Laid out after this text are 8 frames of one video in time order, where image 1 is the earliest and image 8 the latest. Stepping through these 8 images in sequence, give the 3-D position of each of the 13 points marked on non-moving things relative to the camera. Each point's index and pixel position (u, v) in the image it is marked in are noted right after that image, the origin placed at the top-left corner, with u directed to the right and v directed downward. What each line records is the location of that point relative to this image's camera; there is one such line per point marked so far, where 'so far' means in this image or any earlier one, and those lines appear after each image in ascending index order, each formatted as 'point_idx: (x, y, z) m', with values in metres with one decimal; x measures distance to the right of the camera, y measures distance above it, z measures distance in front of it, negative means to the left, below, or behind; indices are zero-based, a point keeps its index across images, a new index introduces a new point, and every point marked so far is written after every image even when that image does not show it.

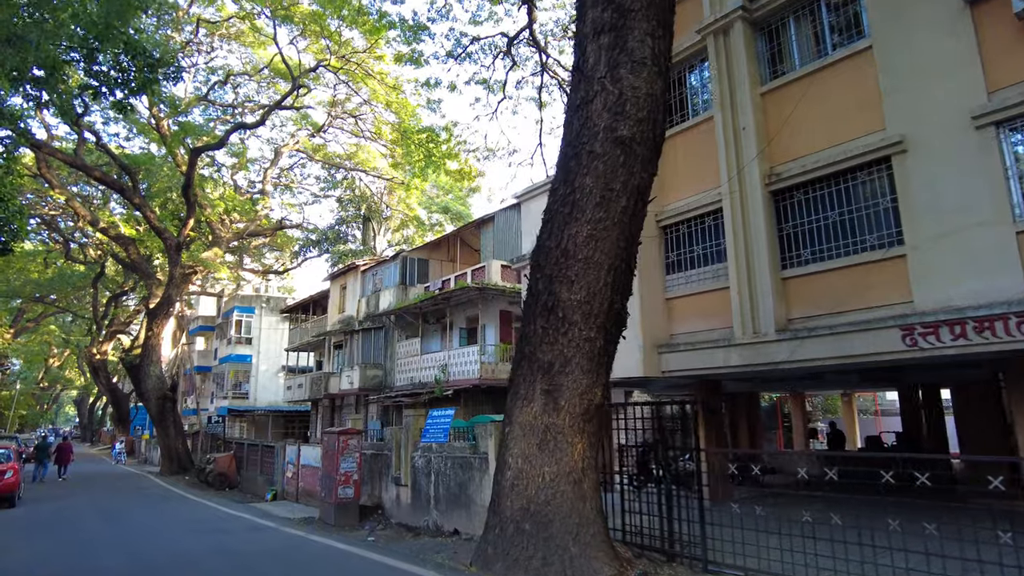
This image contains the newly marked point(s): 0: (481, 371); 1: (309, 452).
0: (-0.8, -2.2, +17.5) m
1: (-4.6, -3.8, +14.8) m
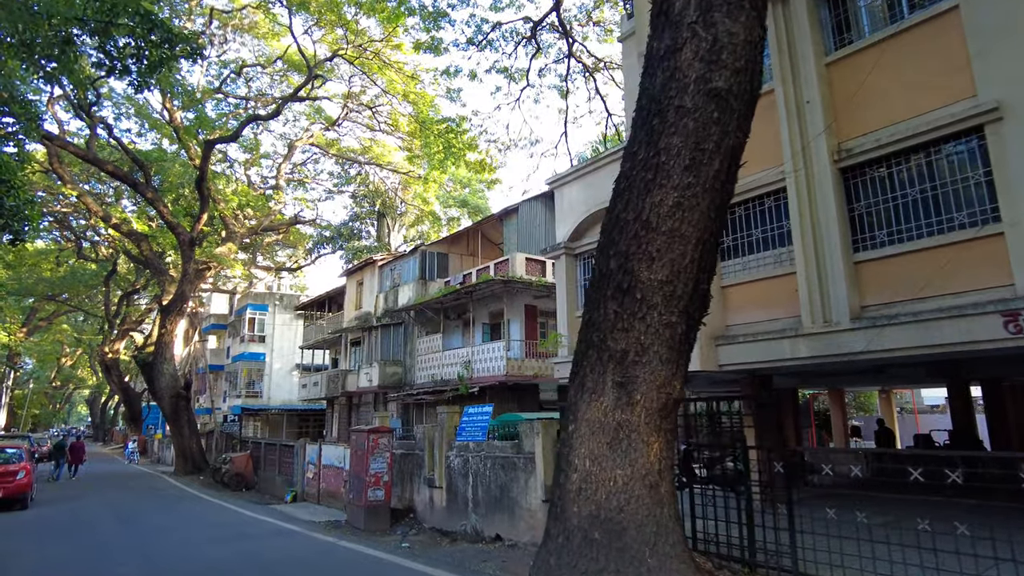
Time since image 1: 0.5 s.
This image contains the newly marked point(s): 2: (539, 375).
0: (-0.1, -2.1, +16.8) m
1: (-3.9, -3.6, +14.1) m
2: (+0.8, -2.3, +17.2) m
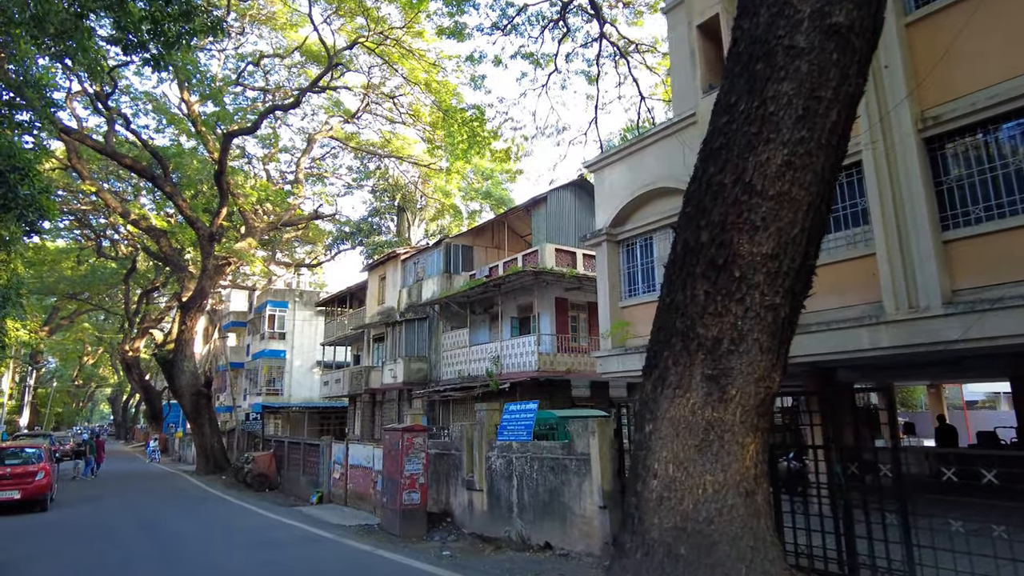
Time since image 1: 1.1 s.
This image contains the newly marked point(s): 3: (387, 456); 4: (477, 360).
0: (+0.7, -1.9, +16.1) m
1: (-3.2, -3.4, +13.5) m
2: (+1.6, -2.1, +16.5) m
3: (-1.9, -2.5, +9.8) m
4: (-0.9, -2.0, +18.1) m
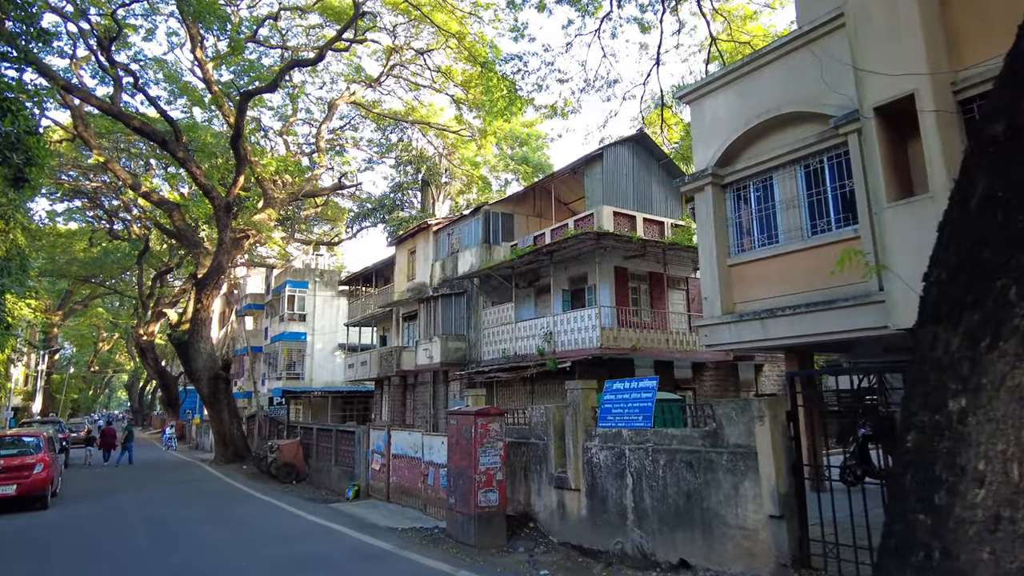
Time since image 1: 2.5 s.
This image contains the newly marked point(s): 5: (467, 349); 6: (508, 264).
0: (+2.0, -1.1, +14.1) m
1: (-1.9, -2.8, +11.7) m
2: (+2.8, -1.4, +14.6) m
3: (-0.7, -1.9, +7.9) m
4: (+0.4, -1.2, +16.2) m
5: (-1.3, -1.8, +18.7) m
6: (-0.1, +0.6, +17.0) m
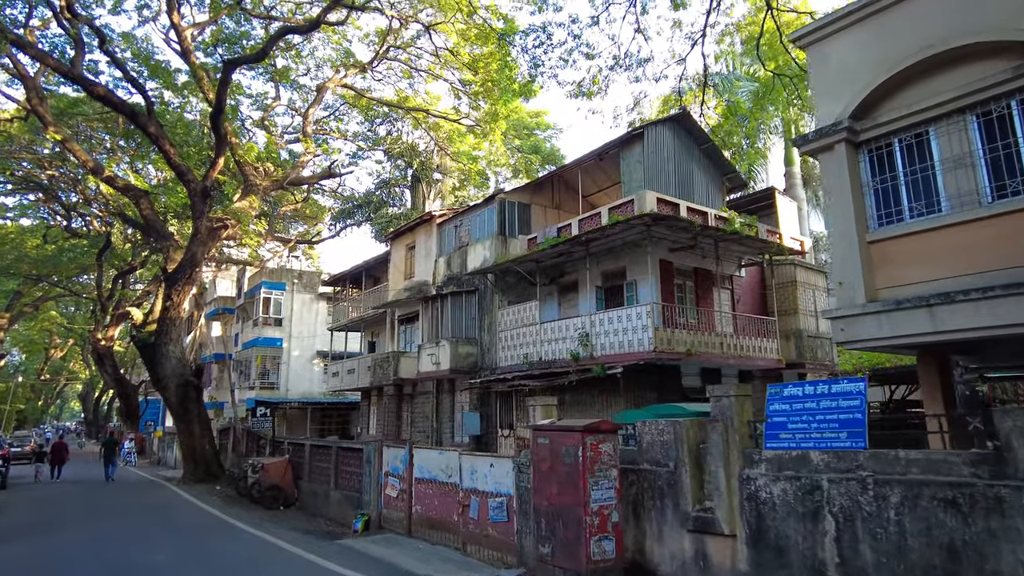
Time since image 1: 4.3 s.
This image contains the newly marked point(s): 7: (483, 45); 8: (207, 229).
0: (+2.7, -1.0, +12.2) m
1: (-1.2, -2.5, +9.5) m
2: (+3.5, -1.3, +12.6) m
3: (+0.3, -1.6, +5.8) m
4: (+1.0, -1.1, +14.1) m
5: (-0.8, -1.7, +16.5) m
6: (+0.5, +0.7, +15.0) m
7: (-0.9, +7.3, +19.2) m
8: (-9.1, +1.7, +19.3) m
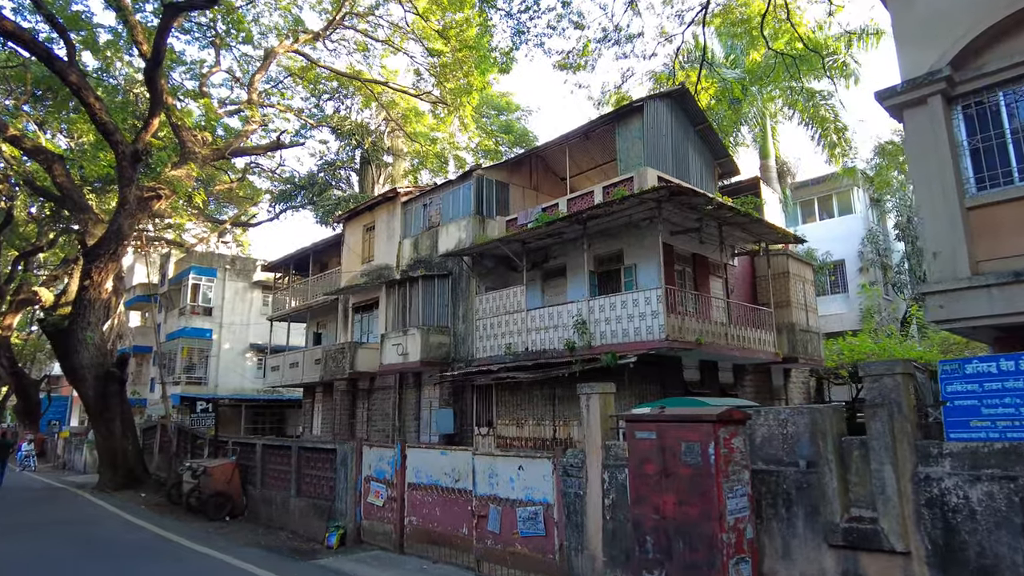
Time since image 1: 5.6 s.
0: (+2.6, -0.7, +11.1) m
1: (-1.0, -2.1, +8.0) m
2: (+3.4, -1.0, +11.6) m
3: (+0.9, -1.3, +4.4) m
4: (+0.7, -0.8, +12.8) m
5: (-1.4, -1.3, +15.0) m
6: (+0.1, +1.1, +13.6) m
7: (-1.5, +7.7, +17.7) m
8: (-9.8, +2.3, +16.9) m
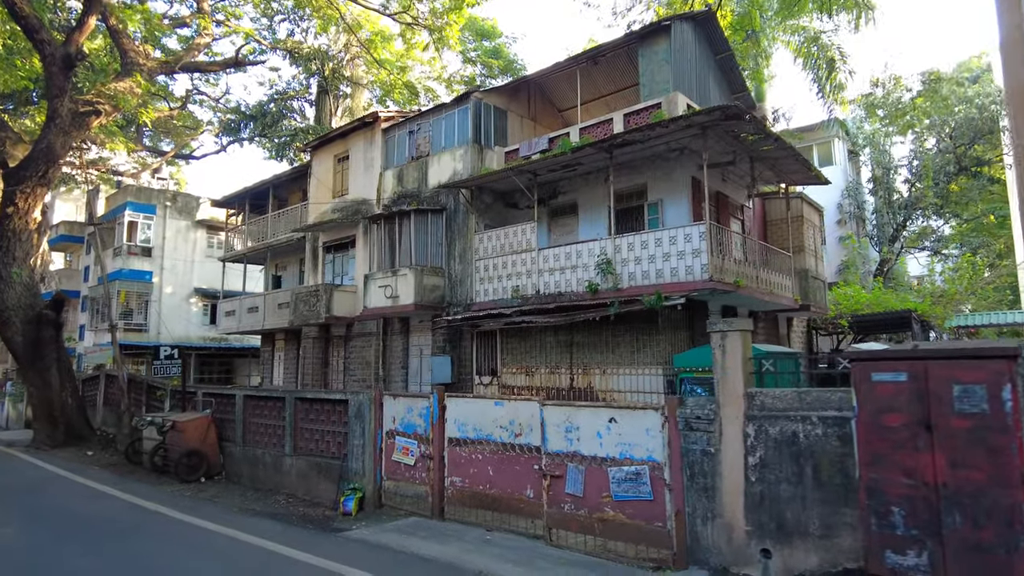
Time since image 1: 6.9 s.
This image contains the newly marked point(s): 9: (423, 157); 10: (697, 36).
0: (+3.0, +0.3, +10.1) m
1: (-0.3, -1.3, +6.8) m
2: (+3.7, 0.0, +10.7) m
3: (+1.9, -0.7, +3.4) m
4: (+0.9, +0.3, +11.6) m
5: (-1.4, 0.0, +13.6) m
6: (+0.3, +2.3, +12.3) m
7: (-1.6, +9.2, +15.7) m
8: (-9.8, +3.9, +14.4) m
9: (-2.0, +2.9, +14.7) m
10: (+3.7, +5.1, +13.0) m
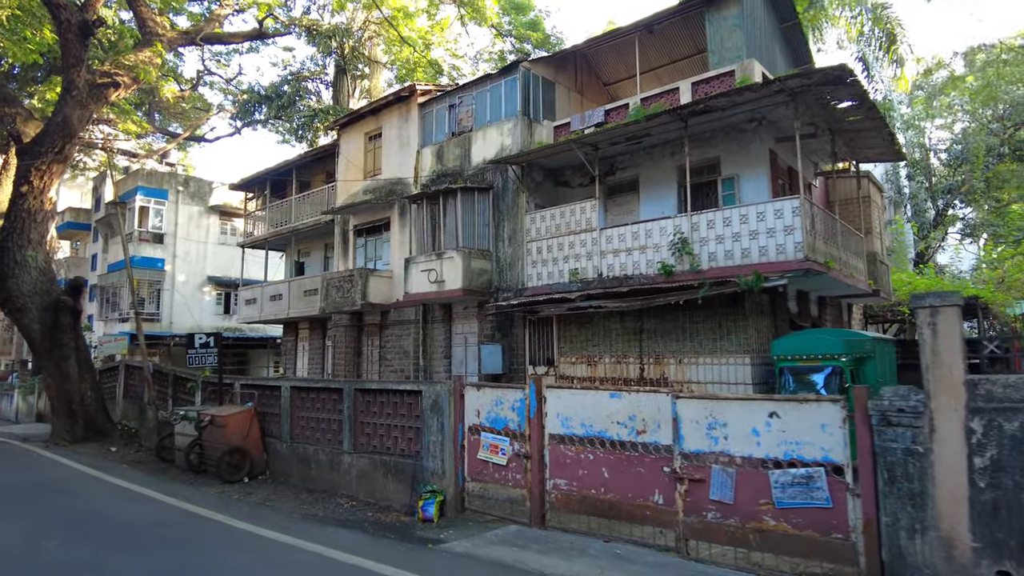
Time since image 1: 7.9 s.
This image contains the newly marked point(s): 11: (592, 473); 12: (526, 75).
0: (+4.0, +0.6, +9.2) m
1: (+0.8, -1.1, +5.9) m
2: (+4.7, +0.3, +9.8) m
3: (+3.0, -0.5, +2.5) m
4: (+1.9, +0.6, +10.7) m
5: (-0.4, +0.3, +12.7) m
6: (+1.3, +2.6, +11.3) m
7: (-0.6, +9.5, +14.7) m
8: (-8.8, +4.2, +13.4) m
9: (-1.0, +3.3, +13.7) m
10: (+4.7, +5.4, +12.0) m
11: (+0.7, -1.7, +5.9) m
12: (+0.3, +4.2, +13.1) m
